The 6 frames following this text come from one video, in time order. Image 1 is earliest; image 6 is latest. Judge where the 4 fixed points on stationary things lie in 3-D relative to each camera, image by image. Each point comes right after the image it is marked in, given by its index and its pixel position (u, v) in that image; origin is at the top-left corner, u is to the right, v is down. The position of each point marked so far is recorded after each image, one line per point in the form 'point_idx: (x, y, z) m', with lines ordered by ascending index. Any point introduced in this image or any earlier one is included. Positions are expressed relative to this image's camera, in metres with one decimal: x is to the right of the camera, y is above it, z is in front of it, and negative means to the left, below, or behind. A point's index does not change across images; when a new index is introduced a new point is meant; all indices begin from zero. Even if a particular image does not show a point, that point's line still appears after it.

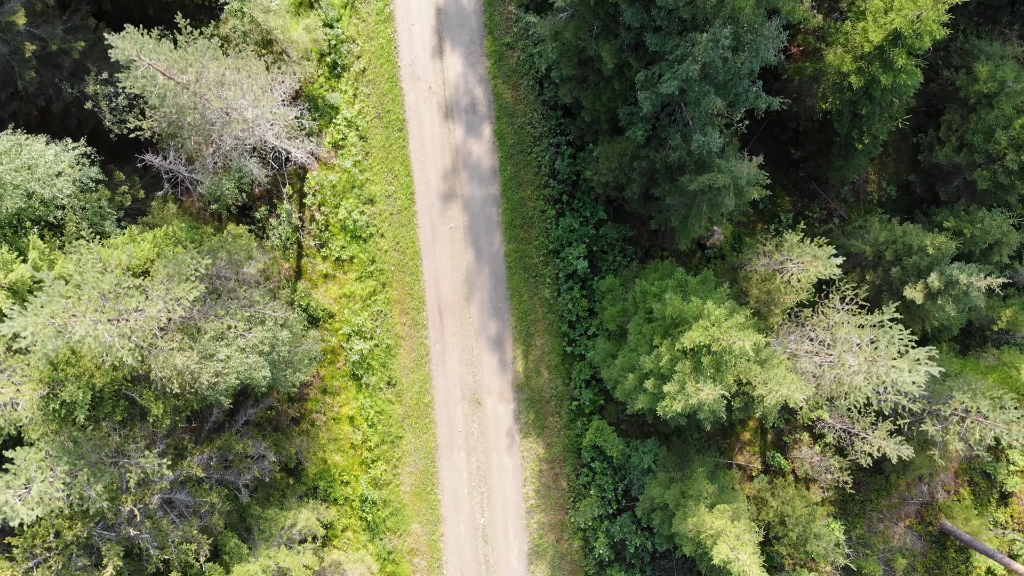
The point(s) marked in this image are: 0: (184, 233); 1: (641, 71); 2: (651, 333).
0: (-7.3, +1.2, +19.2) m
1: (+2.9, +4.8, +19.2) m
2: (+3.2, -1.0, +19.6) m
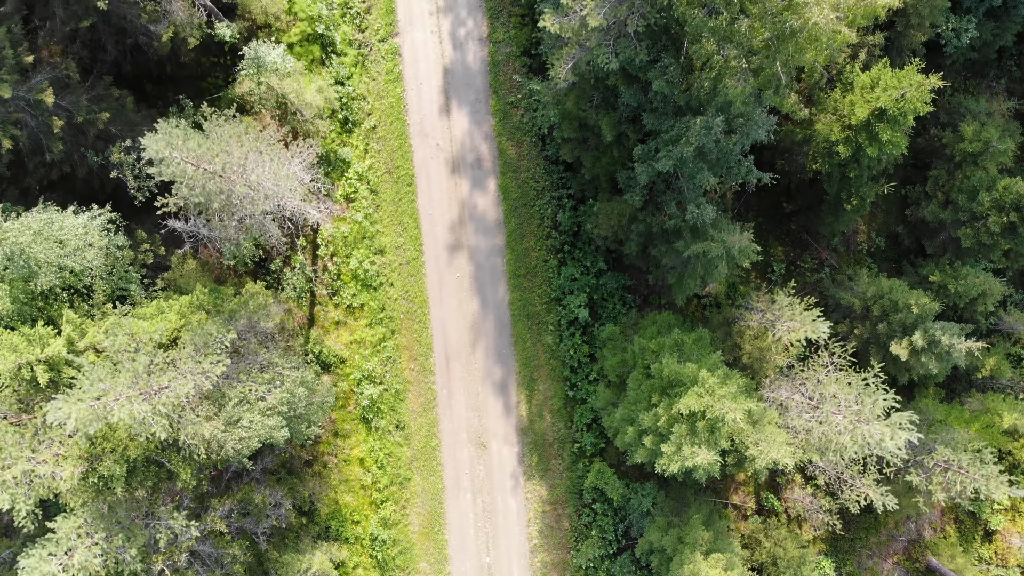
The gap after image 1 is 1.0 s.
0: (-7.2, -0.2, +20.3) m
1: (+3.0, +3.4, +20.2) m
2: (+3.3, -2.5, +20.7) m
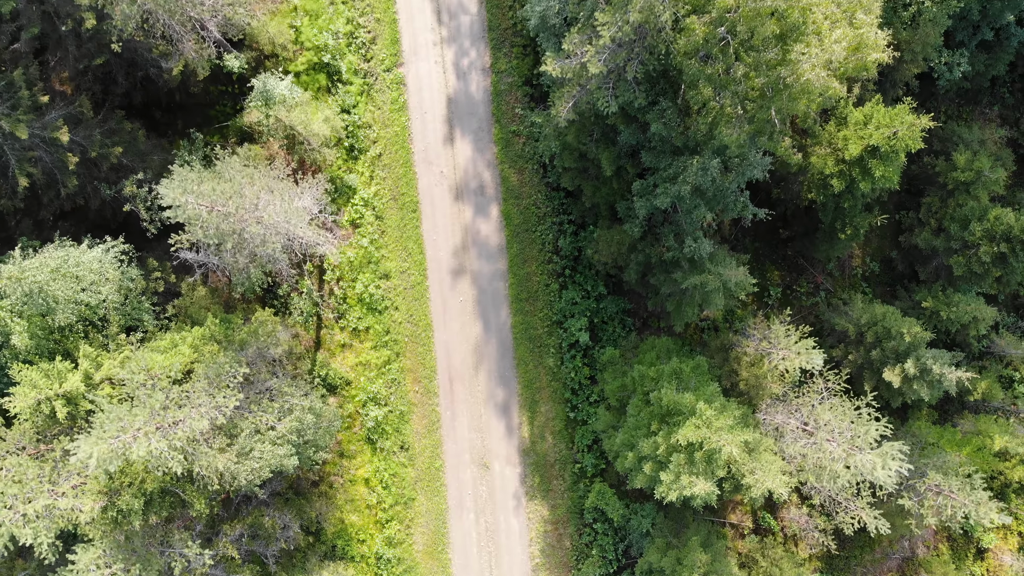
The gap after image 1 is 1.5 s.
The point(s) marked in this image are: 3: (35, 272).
0: (-7.1, -1.0, +20.8) m
1: (+3.0, +2.6, +20.8) m
2: (+3.4, -3.2, +21.2) m
3: (-10.0, +0.3, +18.0) m
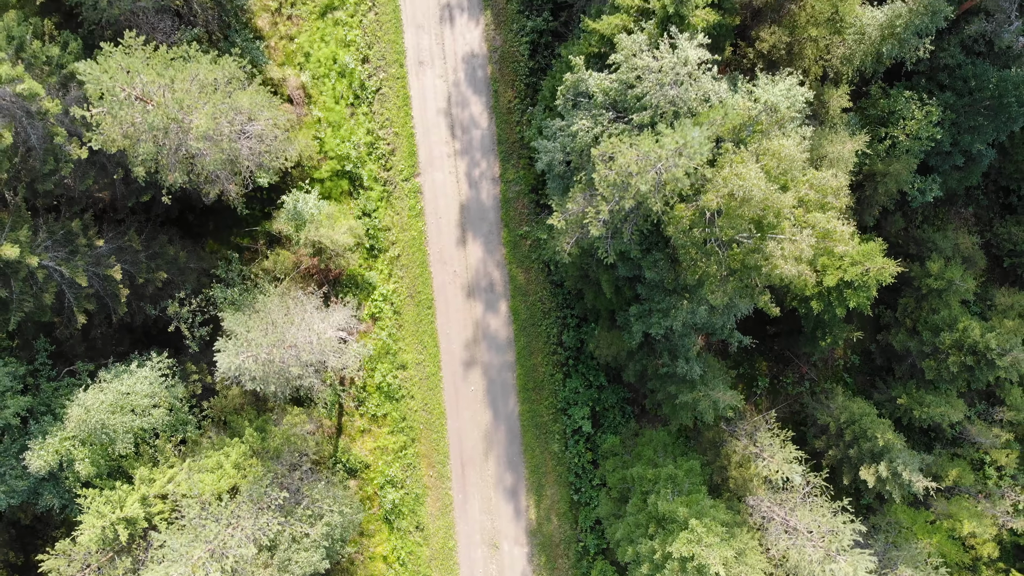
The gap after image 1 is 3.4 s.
0: (-6.9, -4.1, +23.0) m
1: (+3.3, -0.5, +22.9) m
2: (+3.6, -6.3, +23.4) m
3: (-9.8, -2.9, +20.2) m
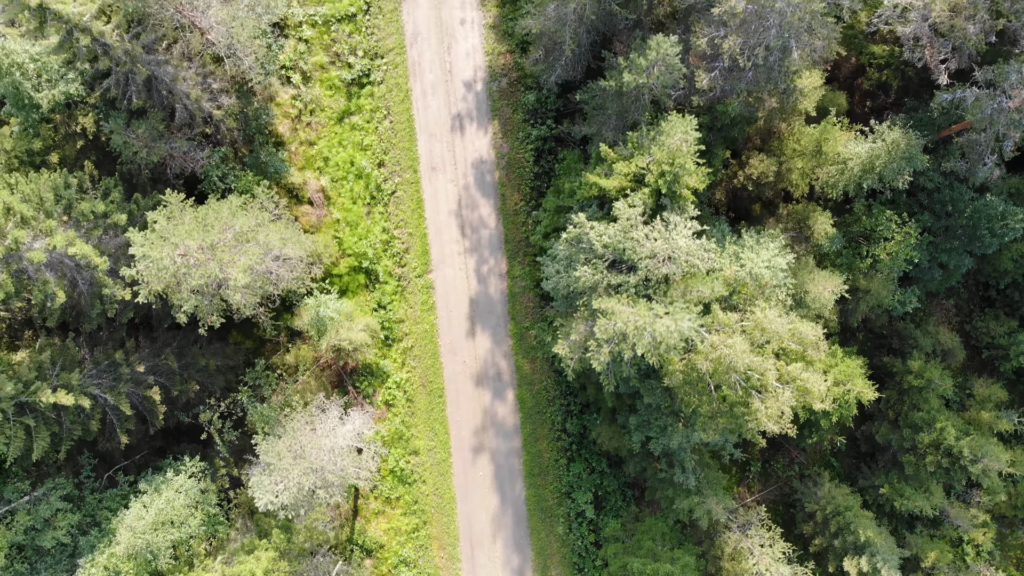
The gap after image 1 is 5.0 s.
0: (-6.6, -7.4, +24.9) m
1: (+3.5, -3.8, +24.7) m
2: (+3.8, -9.6, +25.3) m
3: (-9.6, -6.2, +22.1) m
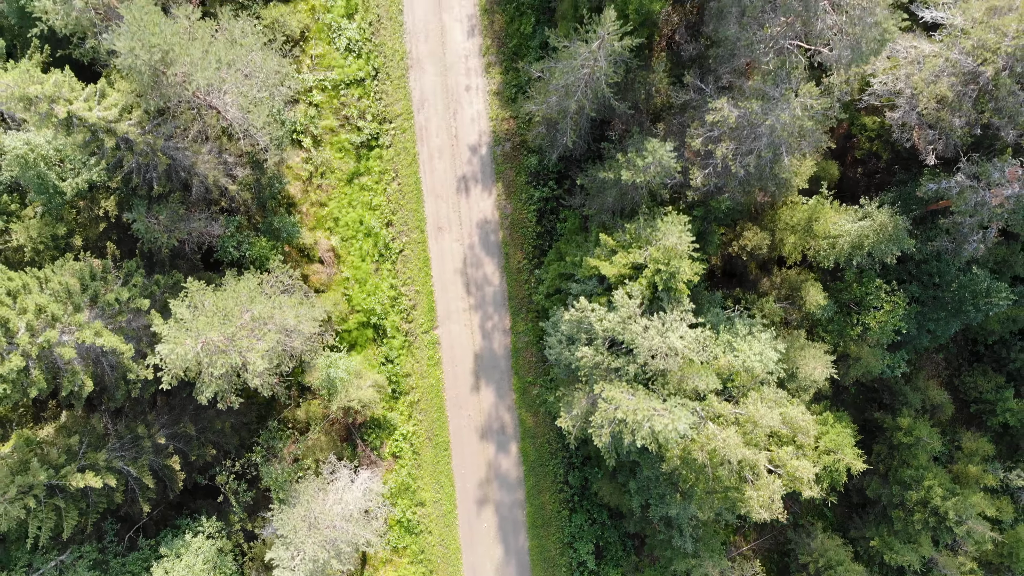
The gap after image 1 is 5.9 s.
0: (-6.5, -9.5, +26.0) m
1: (+3.6, -5.9, +25.8) m
2: (+4.0, -11.7, +26.4) m
3: (-9.5, -8.3, +23.2) m
